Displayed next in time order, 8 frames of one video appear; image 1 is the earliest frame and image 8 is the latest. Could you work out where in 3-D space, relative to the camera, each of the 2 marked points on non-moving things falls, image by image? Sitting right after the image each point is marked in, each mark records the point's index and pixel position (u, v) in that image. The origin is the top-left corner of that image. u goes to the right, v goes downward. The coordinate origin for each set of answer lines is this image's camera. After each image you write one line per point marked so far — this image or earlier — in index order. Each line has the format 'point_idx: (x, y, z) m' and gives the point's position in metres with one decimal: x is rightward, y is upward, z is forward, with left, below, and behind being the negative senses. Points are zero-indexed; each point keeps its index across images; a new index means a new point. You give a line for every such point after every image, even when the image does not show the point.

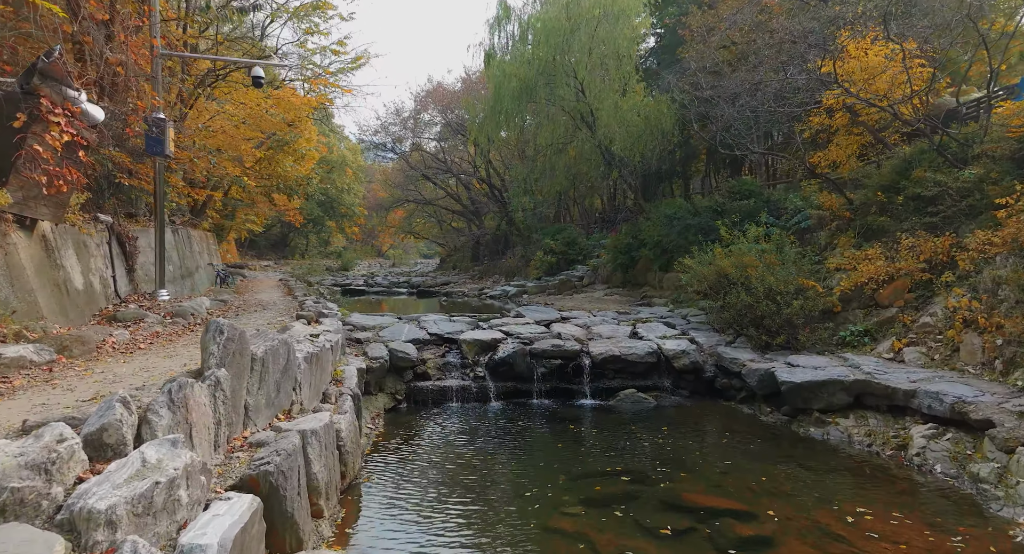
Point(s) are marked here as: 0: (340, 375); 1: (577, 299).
0: (-1.8, -1.0, +7.1) m
1: (+1.7, -0.6, +18.0) m
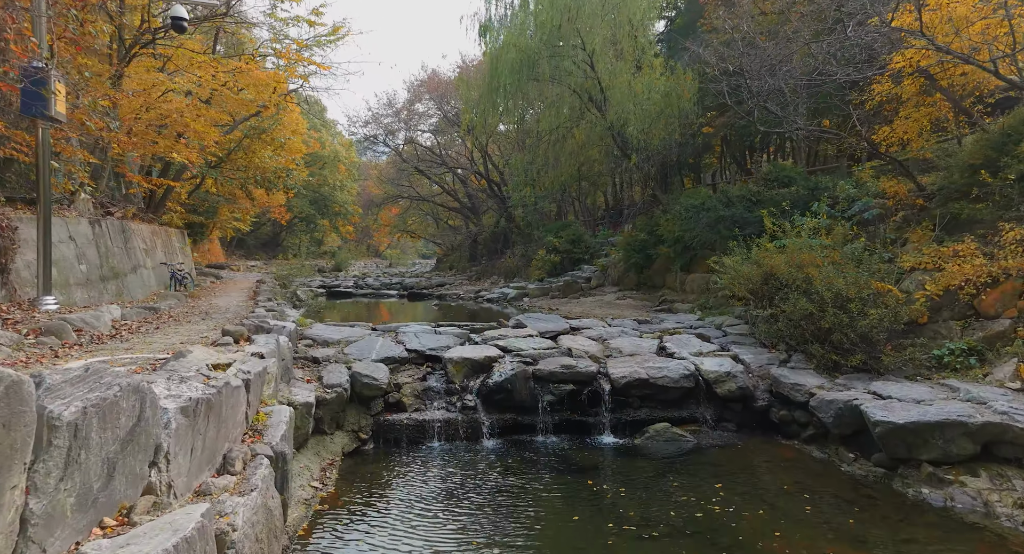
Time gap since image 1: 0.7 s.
0: (-1.9, -1.1, +5.0) m
1: (+1.7, -0.7, +15.8) m
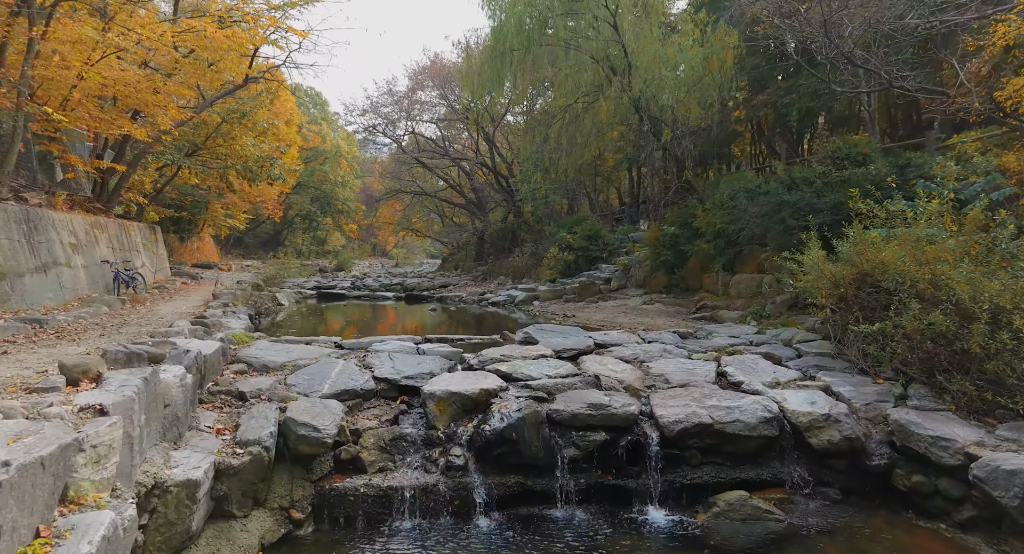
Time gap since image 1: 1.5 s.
0: (-1.9, -1.1, +2.7) m
1: (+1.9, -0.7, +13.5) m
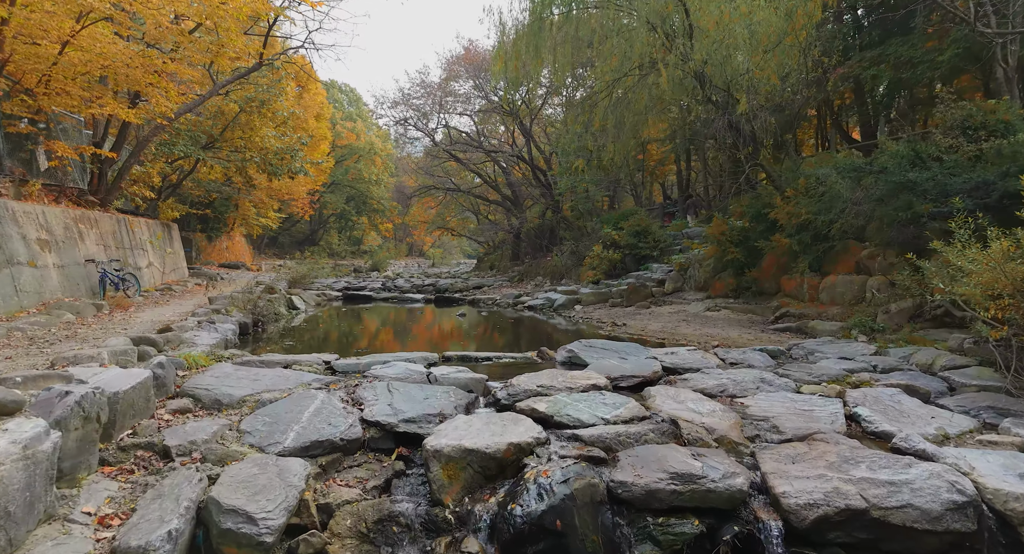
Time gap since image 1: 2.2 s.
0: (-1.8, -1.1, +0.9) m
1: (+2.6, -0.7, +11.5) m
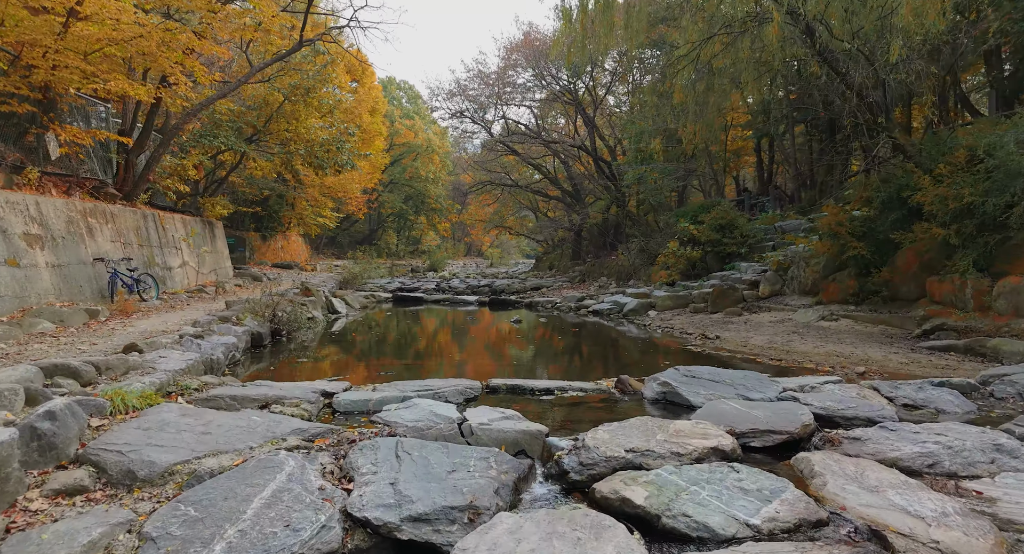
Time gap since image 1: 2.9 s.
0: (-1.8, -1.1, -0.8) m
1: (+3.5, -0.7, +9.4) m
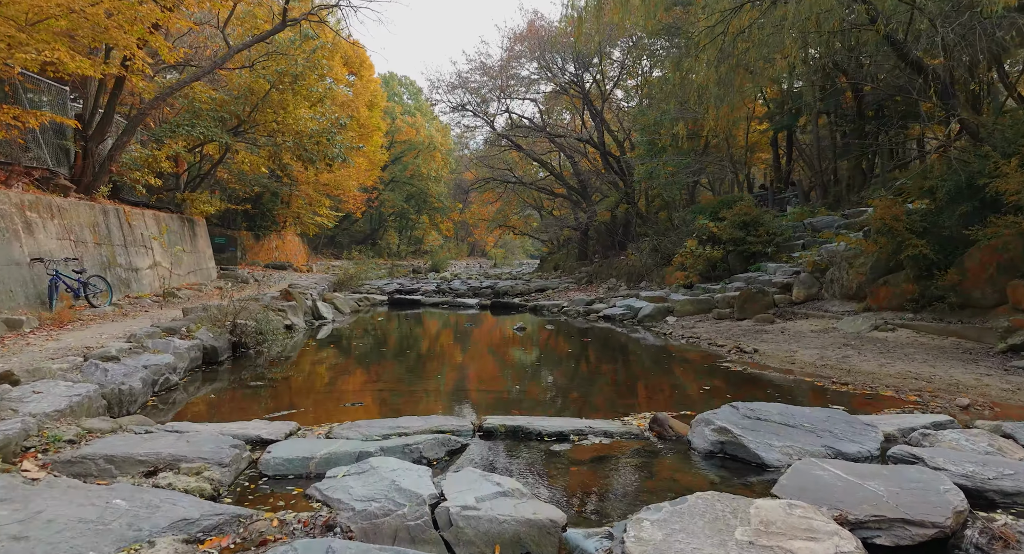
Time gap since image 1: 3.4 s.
0: (-1.8, -1.1, -2.1) m
1: (+3.5, -0.8, +8.0) m
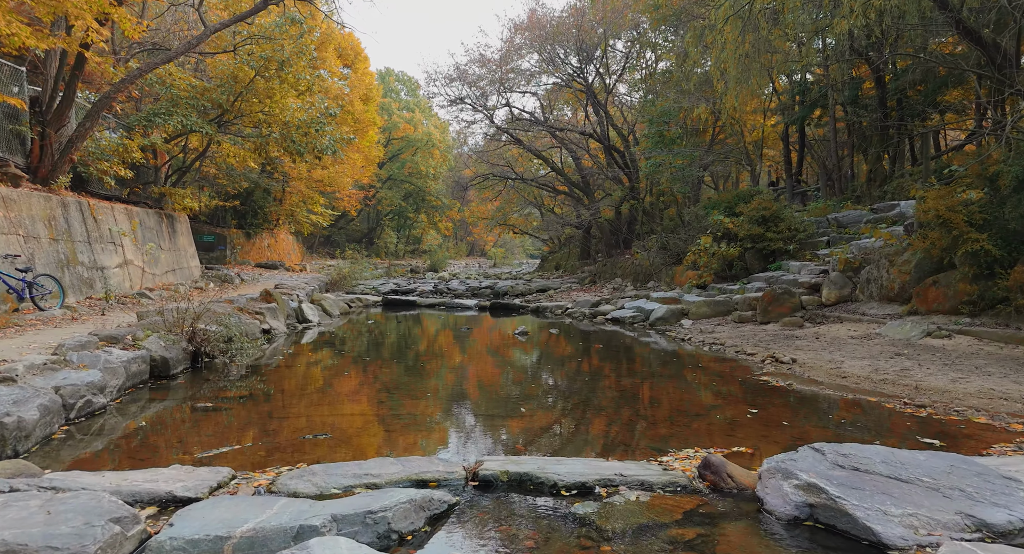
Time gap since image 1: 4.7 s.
0: (-1.8, -1.1, -3.1) m
1: (+3.6, -0.8, +7.1) m
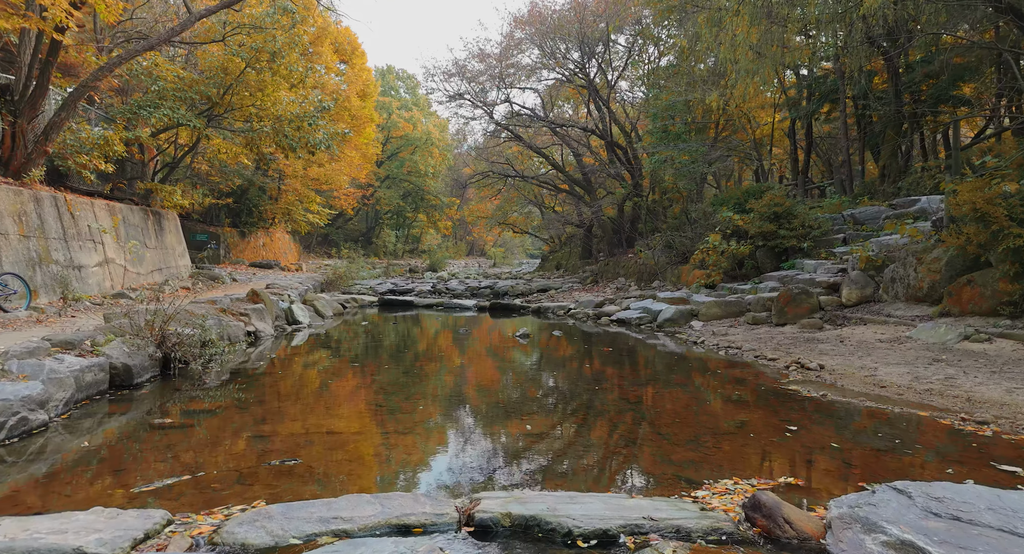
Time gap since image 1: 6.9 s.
0: (-1.8, -1.1, -3.6) m
1: (+3.6, -0.7, +6.5) m
